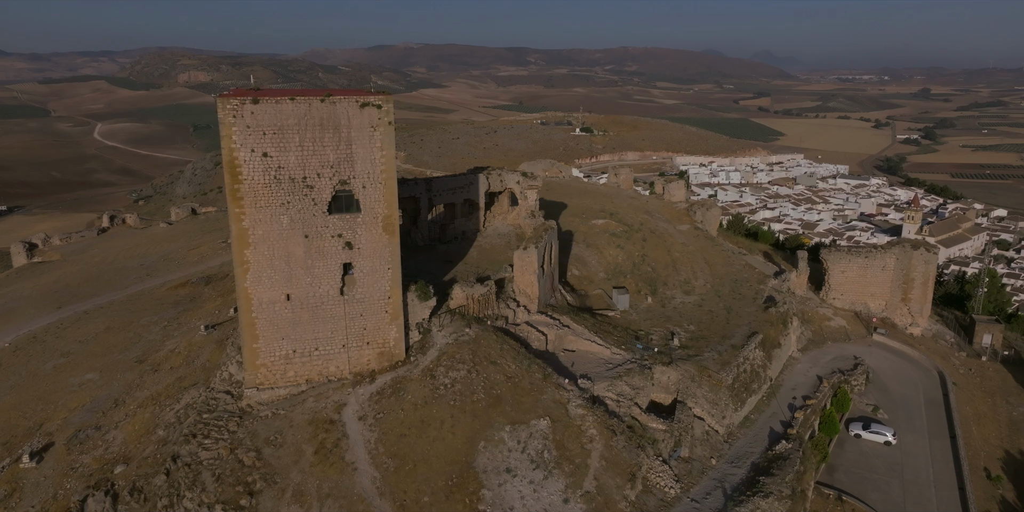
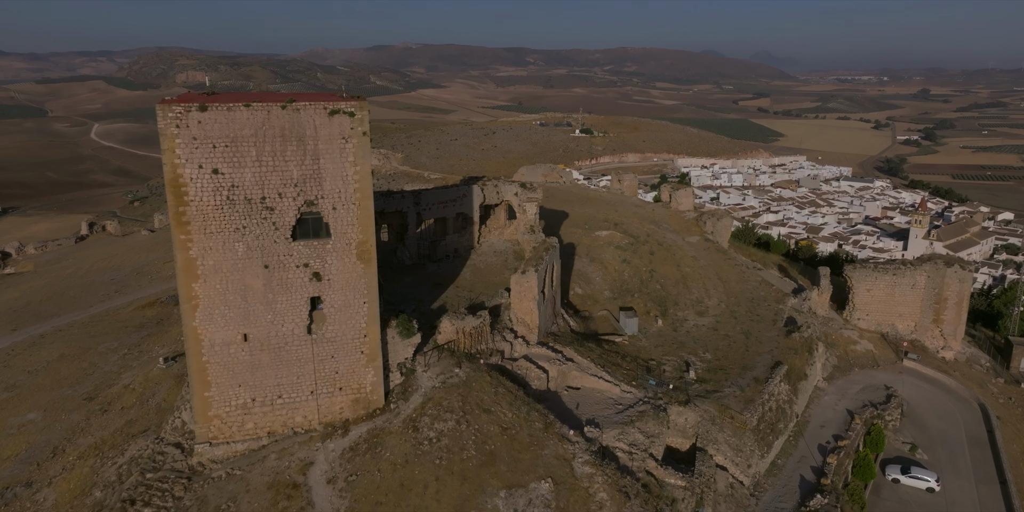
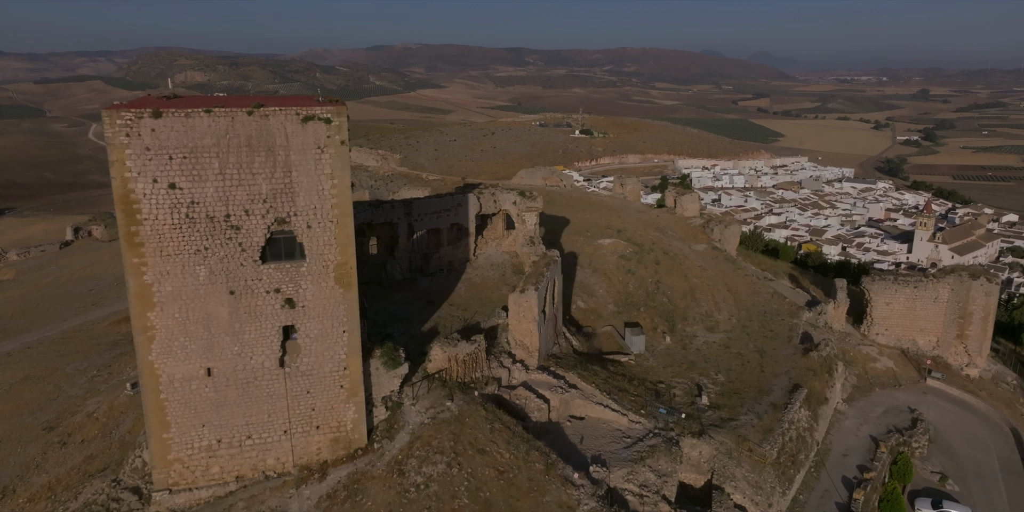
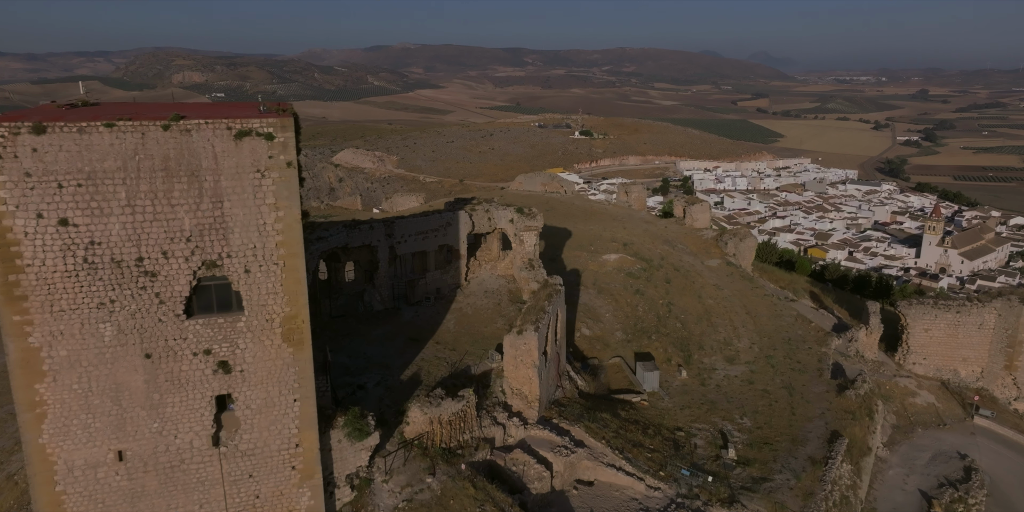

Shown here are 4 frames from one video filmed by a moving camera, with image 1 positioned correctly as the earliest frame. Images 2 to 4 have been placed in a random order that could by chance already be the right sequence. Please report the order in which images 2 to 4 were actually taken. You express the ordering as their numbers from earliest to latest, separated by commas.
2, 3, 4
